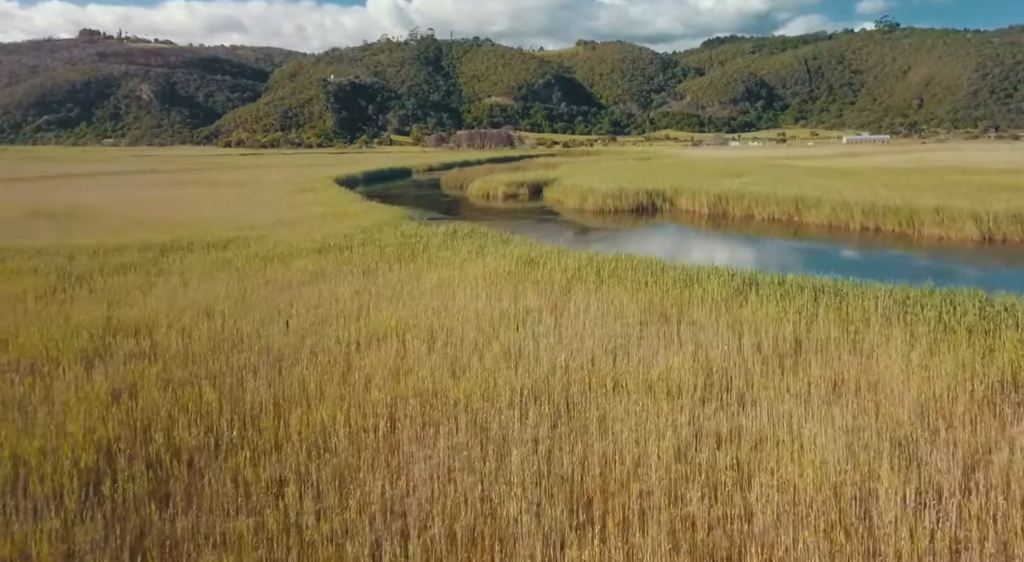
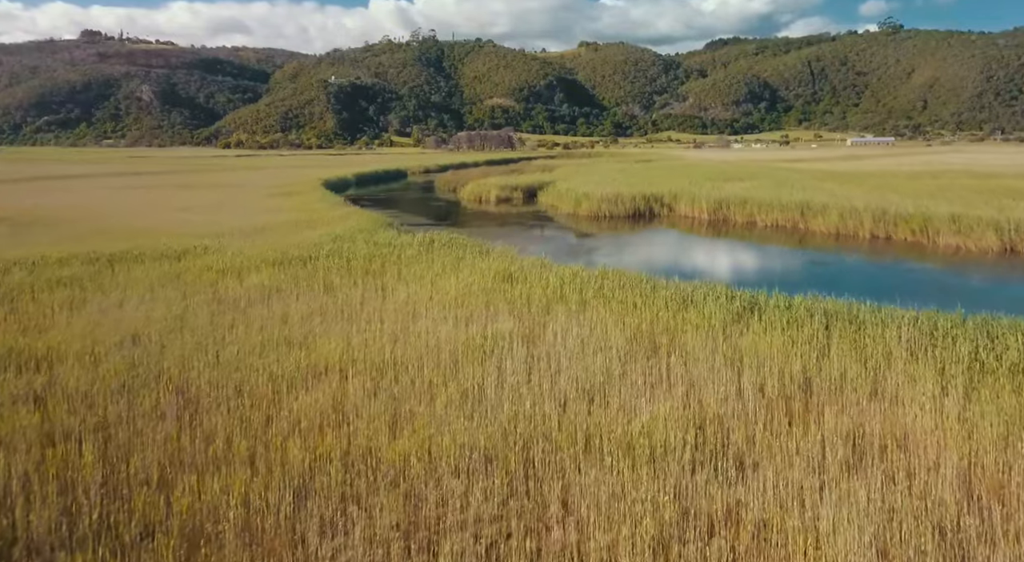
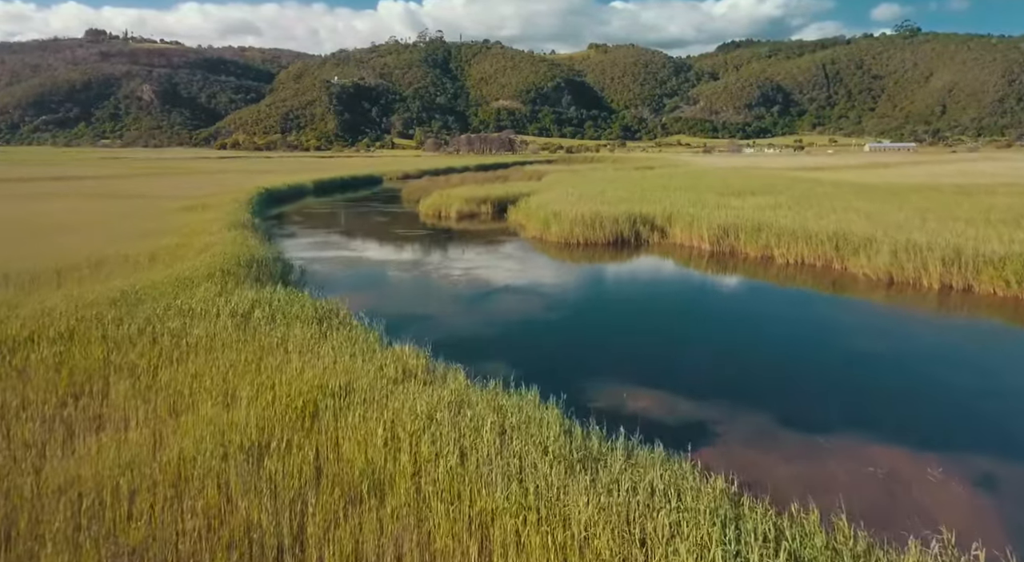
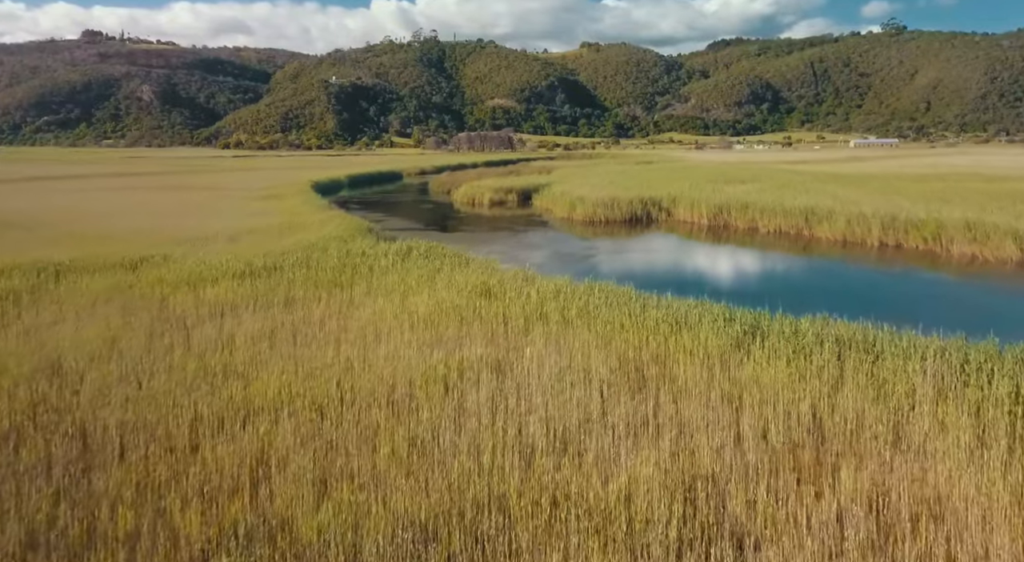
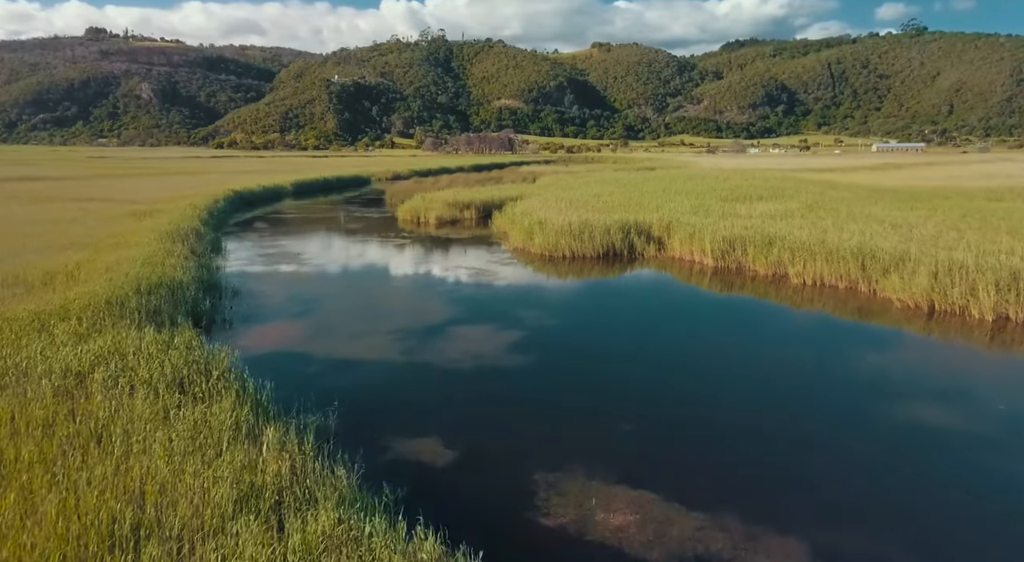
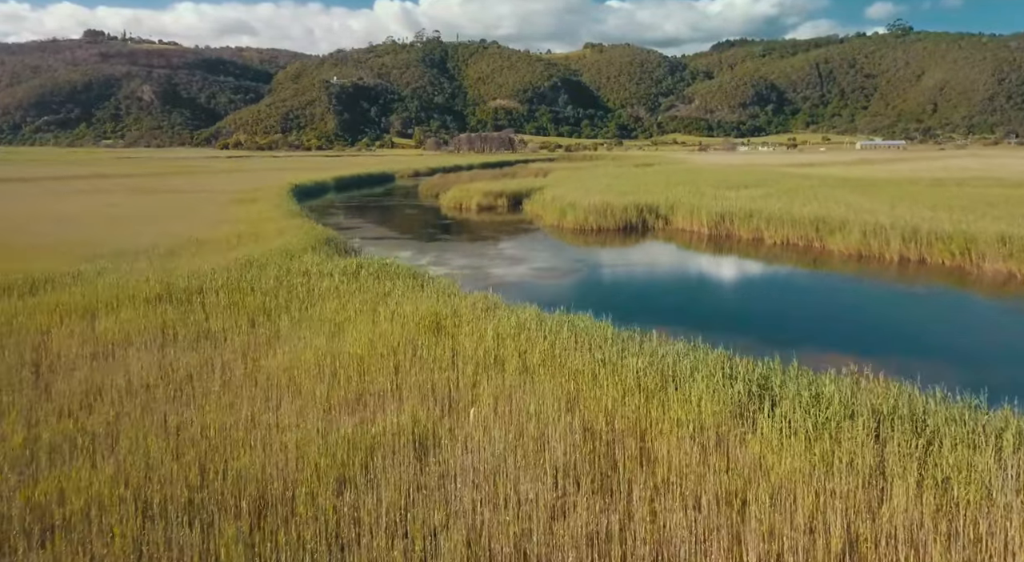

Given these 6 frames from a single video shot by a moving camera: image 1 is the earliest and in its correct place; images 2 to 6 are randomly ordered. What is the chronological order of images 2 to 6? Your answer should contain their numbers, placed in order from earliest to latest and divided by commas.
2, 4, 6, 3, 5
